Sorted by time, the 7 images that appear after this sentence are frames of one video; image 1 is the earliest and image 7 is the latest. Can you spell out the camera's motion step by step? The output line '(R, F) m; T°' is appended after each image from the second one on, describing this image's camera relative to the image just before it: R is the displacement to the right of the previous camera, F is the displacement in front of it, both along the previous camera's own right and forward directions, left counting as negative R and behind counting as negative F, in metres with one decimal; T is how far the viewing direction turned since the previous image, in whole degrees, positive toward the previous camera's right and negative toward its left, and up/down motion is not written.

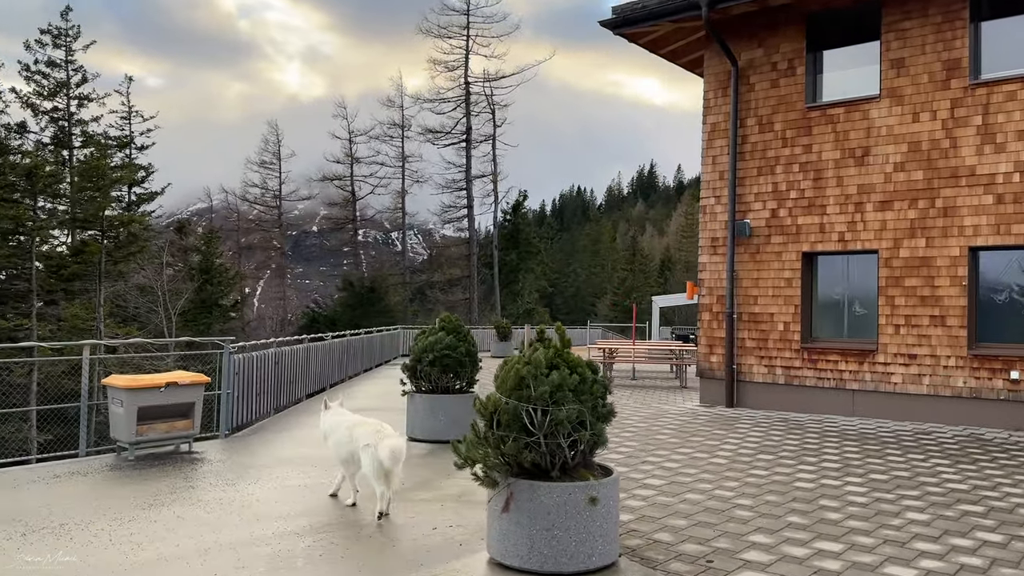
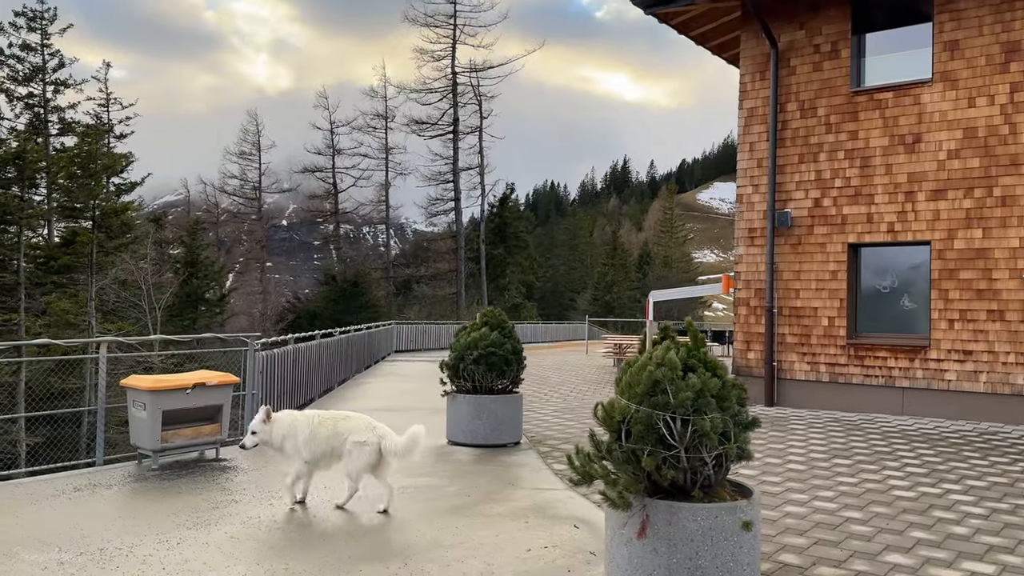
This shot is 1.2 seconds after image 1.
(-0.8, +0.7) m; +2°
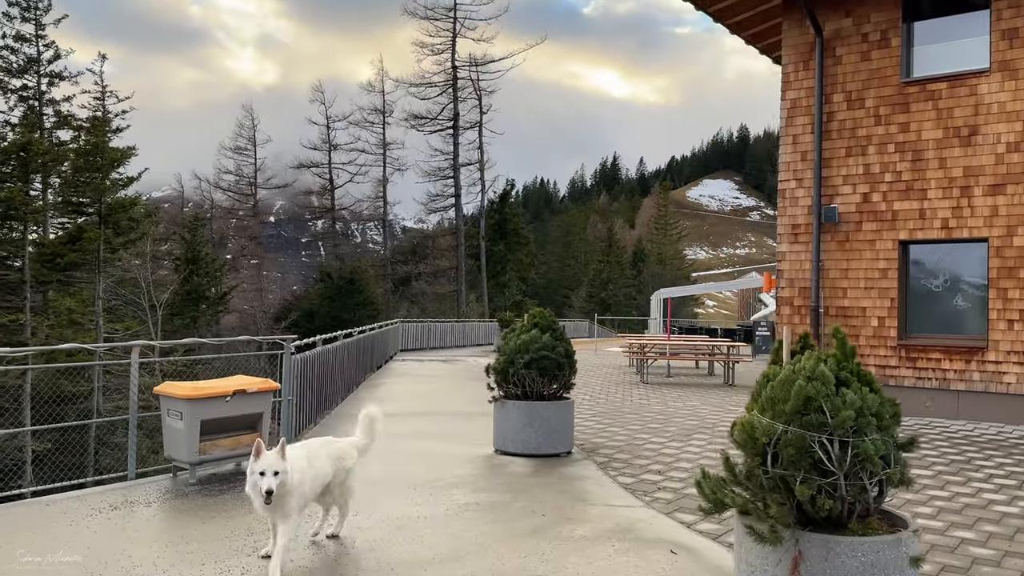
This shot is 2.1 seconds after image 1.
(-0.6, +0.5) m; +1°
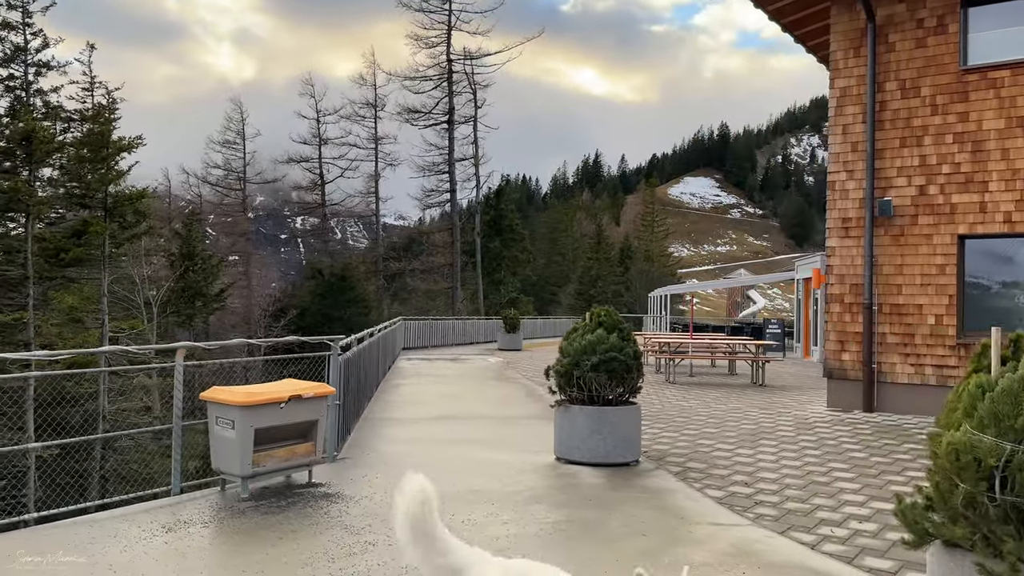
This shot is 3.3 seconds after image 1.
(-0.8, +0.5) m; +1°
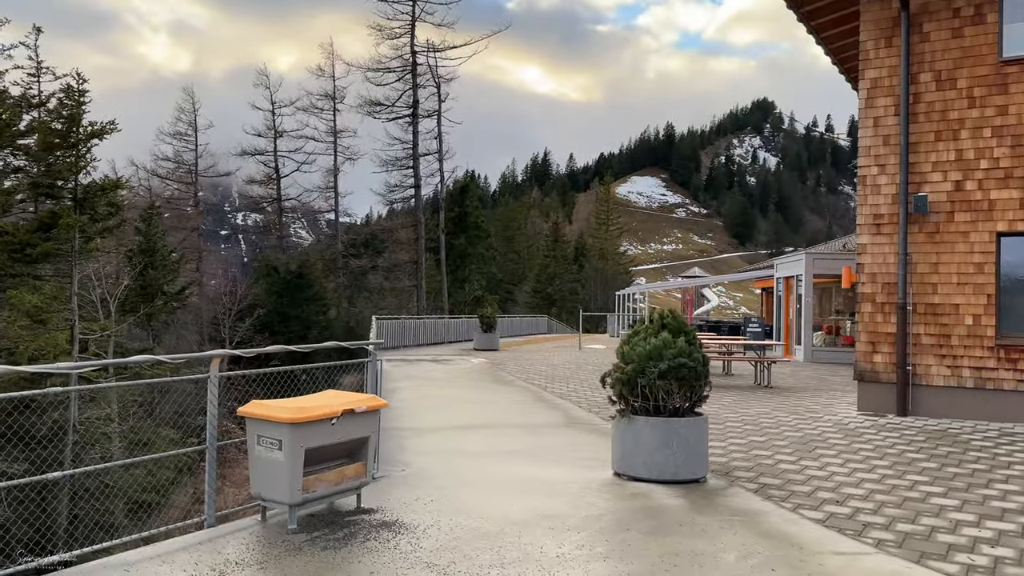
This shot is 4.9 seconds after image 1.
(-0.9, +0.7) m; +4°
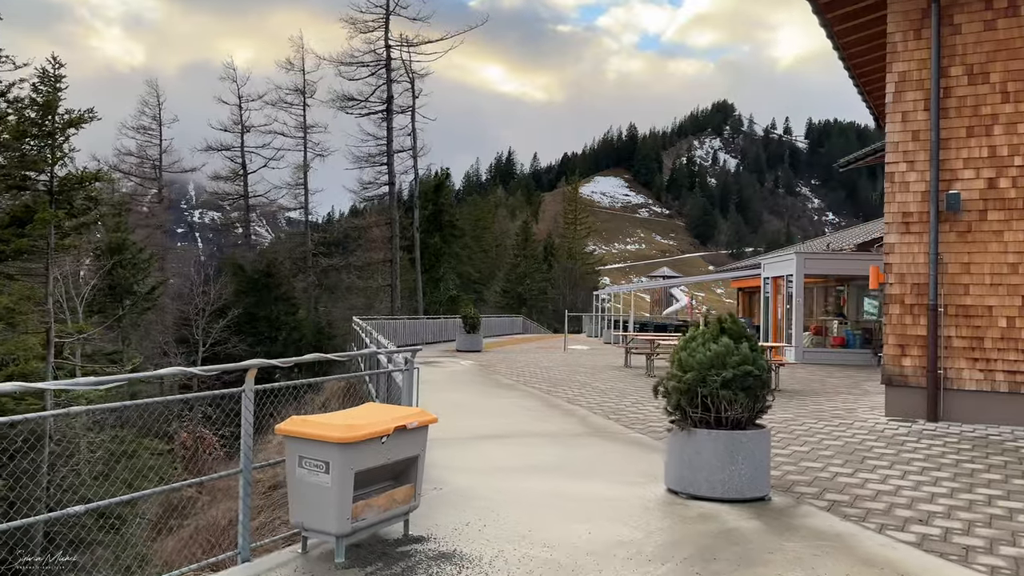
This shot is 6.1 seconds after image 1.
(-0.7, +0.6) m; +3°
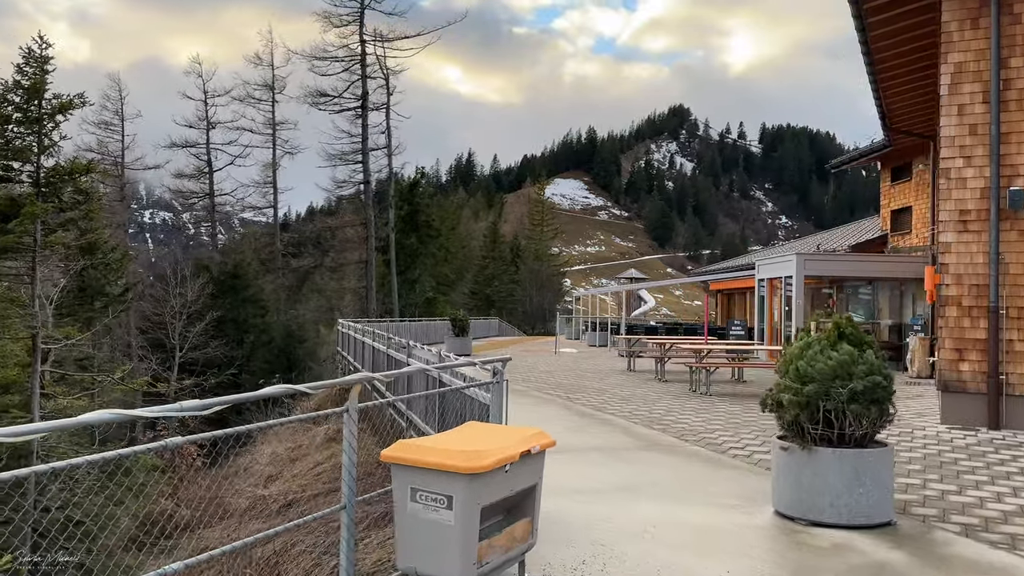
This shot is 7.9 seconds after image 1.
(-1.0, +0.8) m; +3°
